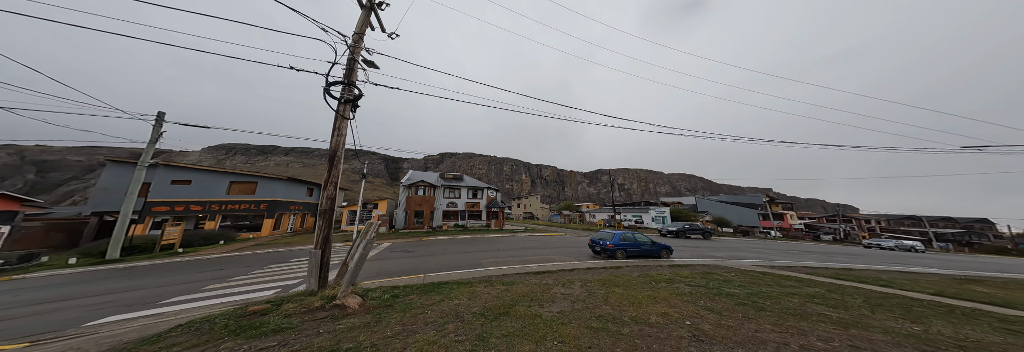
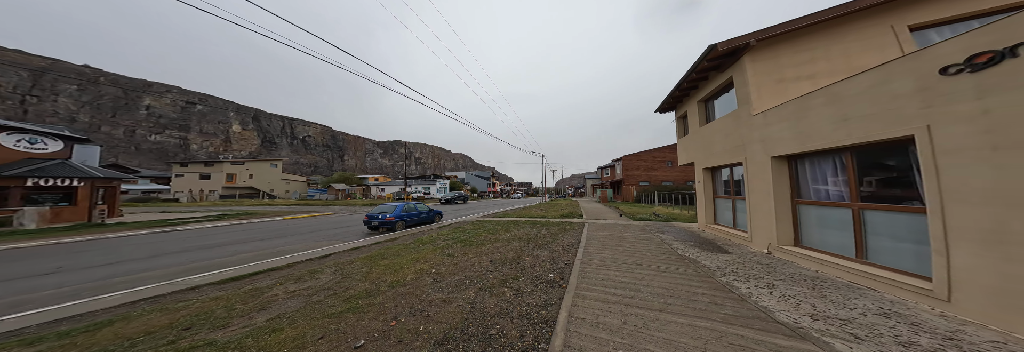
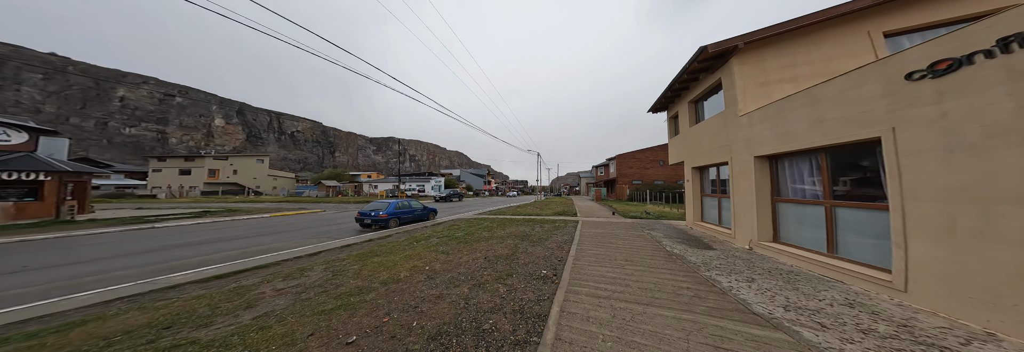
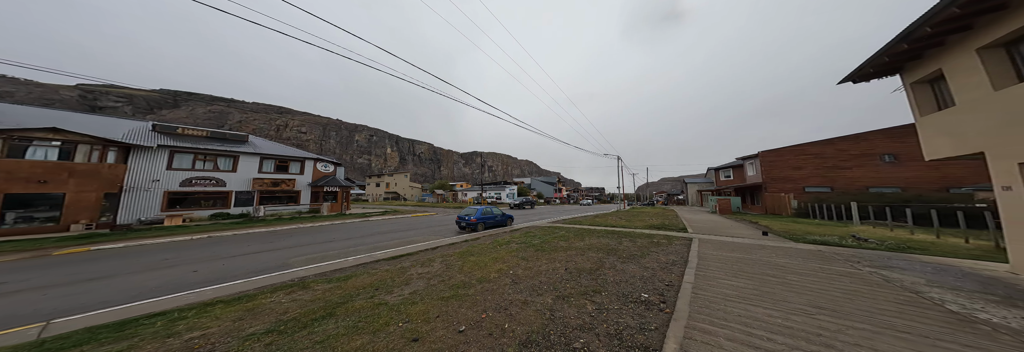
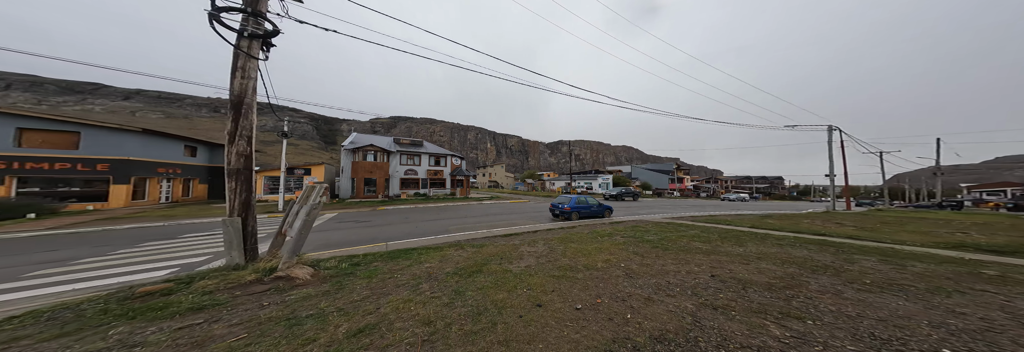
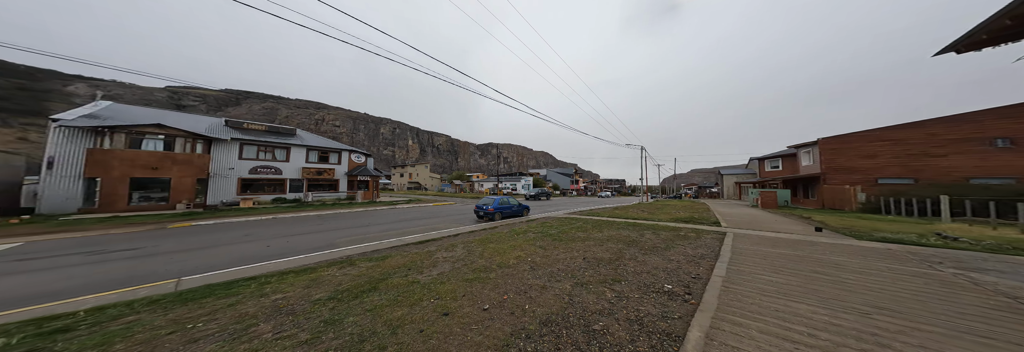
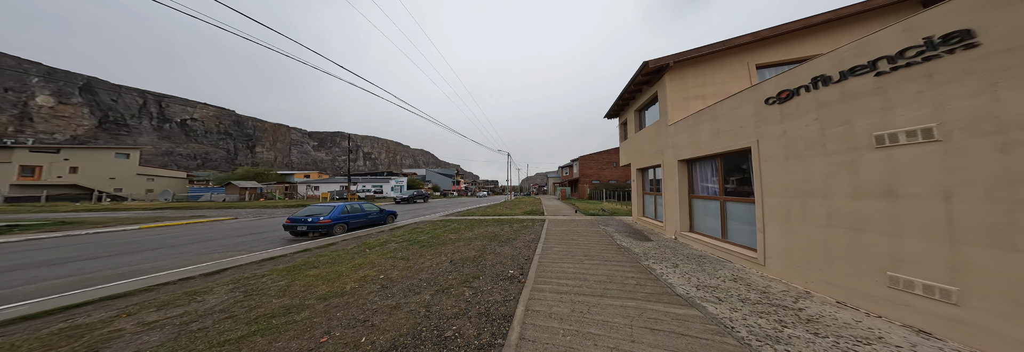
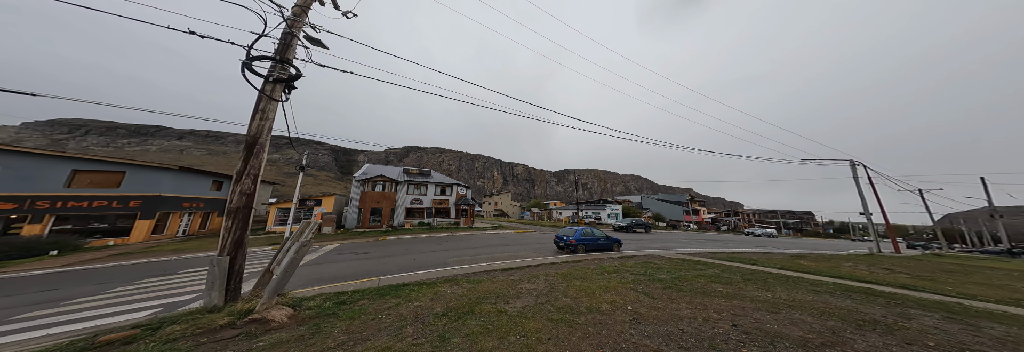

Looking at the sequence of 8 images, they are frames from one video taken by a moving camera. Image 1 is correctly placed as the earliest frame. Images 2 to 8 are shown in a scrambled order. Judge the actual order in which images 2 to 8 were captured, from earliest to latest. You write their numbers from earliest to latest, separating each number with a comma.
8, 4, 2, 7, 3, 6, 5
